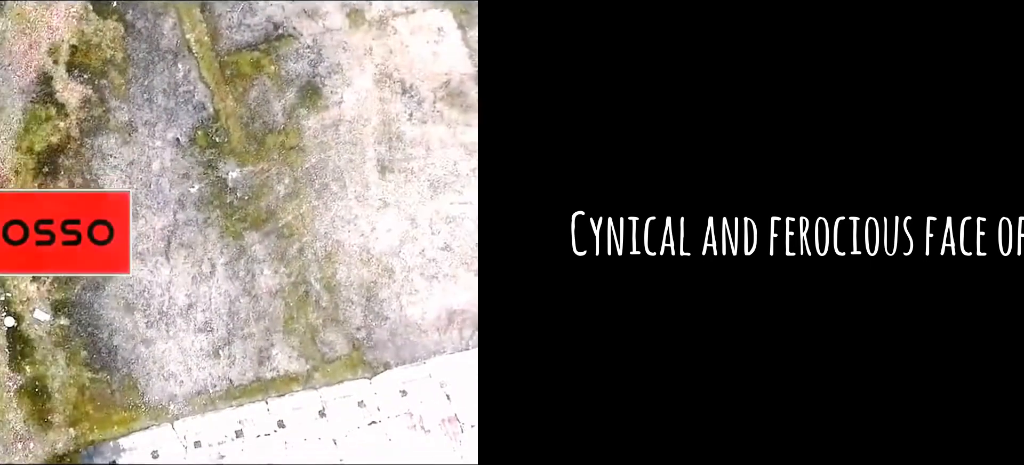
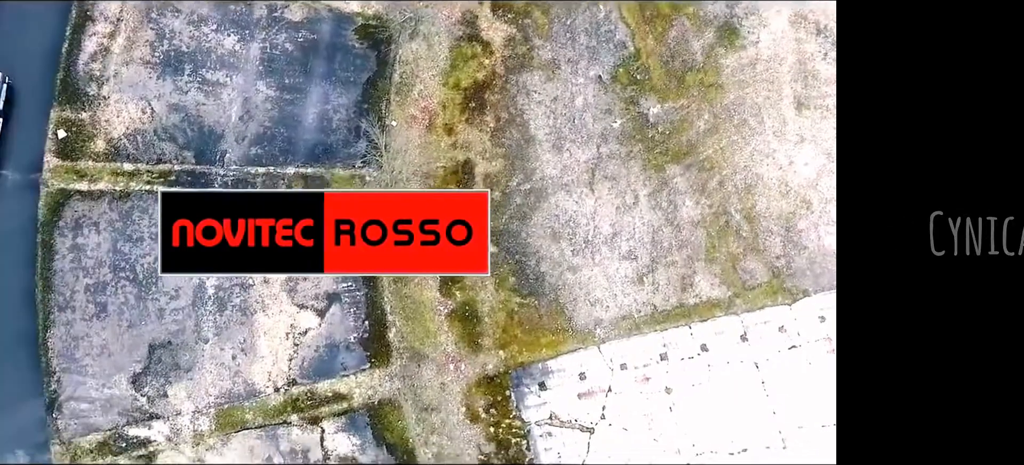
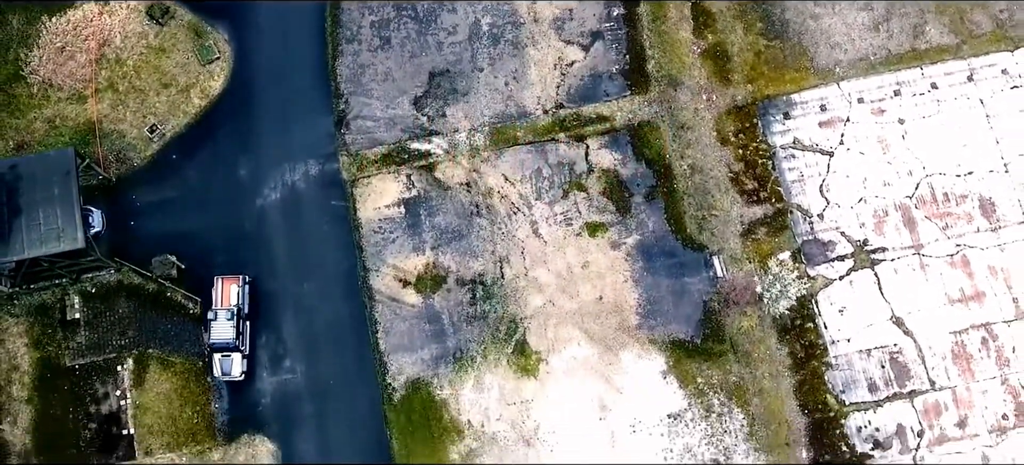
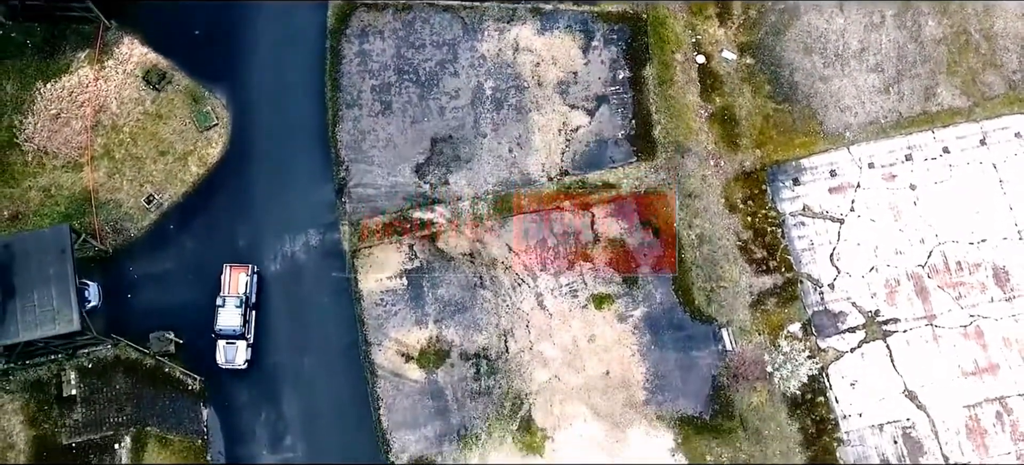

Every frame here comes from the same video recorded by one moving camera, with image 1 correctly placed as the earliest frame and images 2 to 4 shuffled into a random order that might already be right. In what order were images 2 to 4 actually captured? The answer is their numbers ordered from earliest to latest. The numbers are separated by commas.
2, 4, 3
